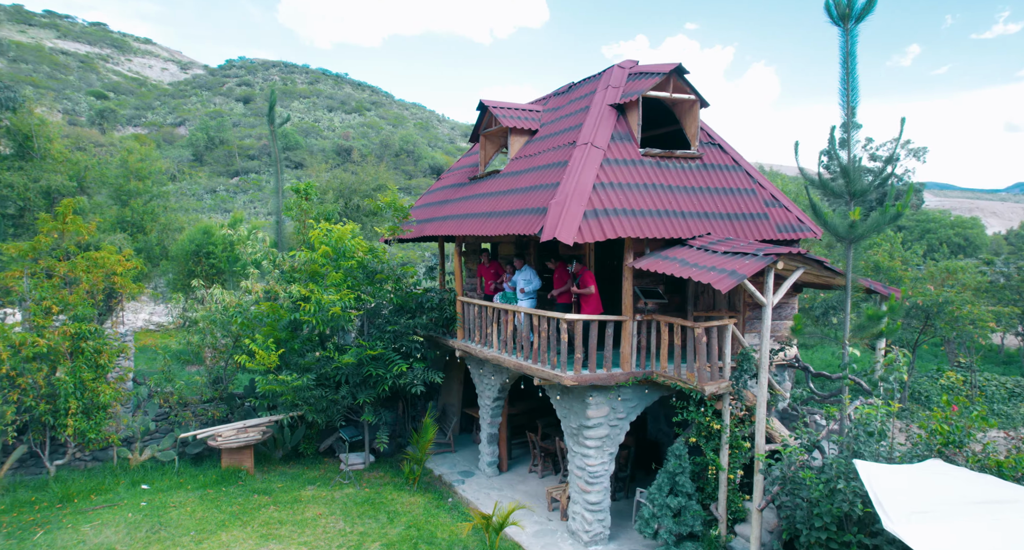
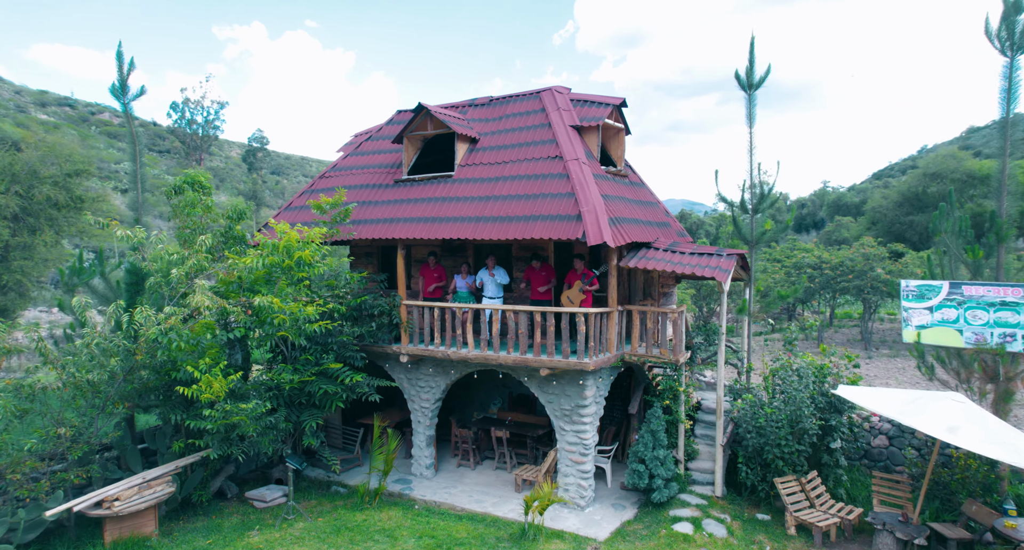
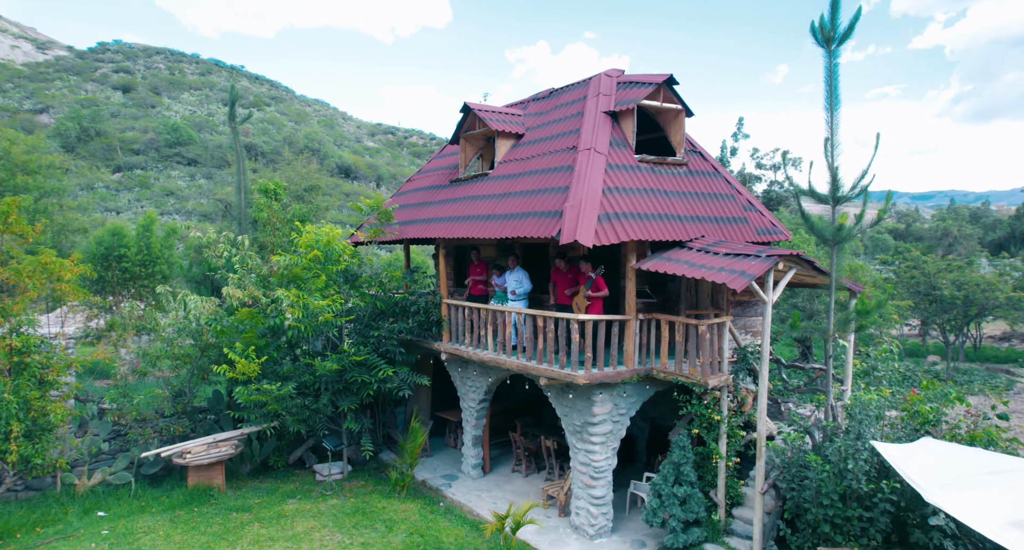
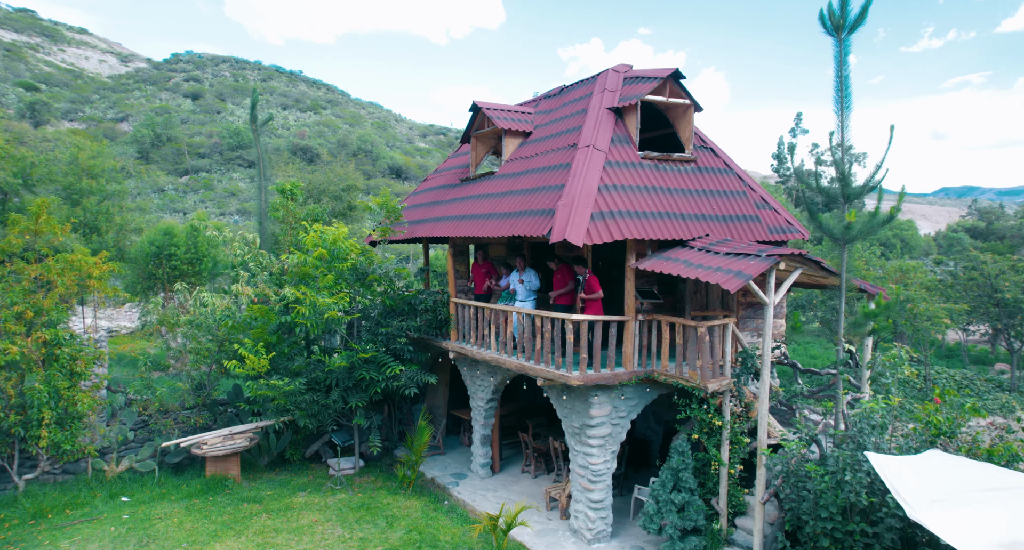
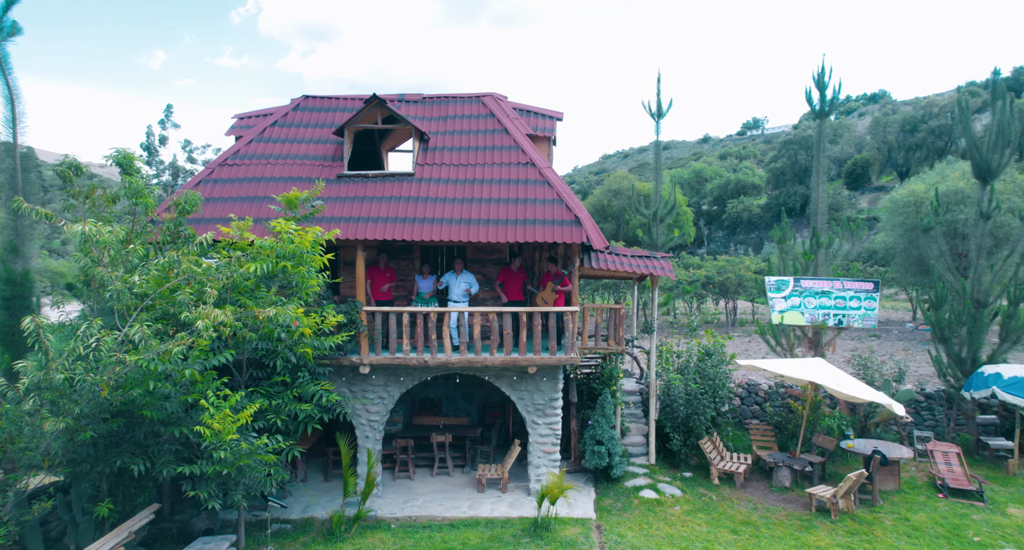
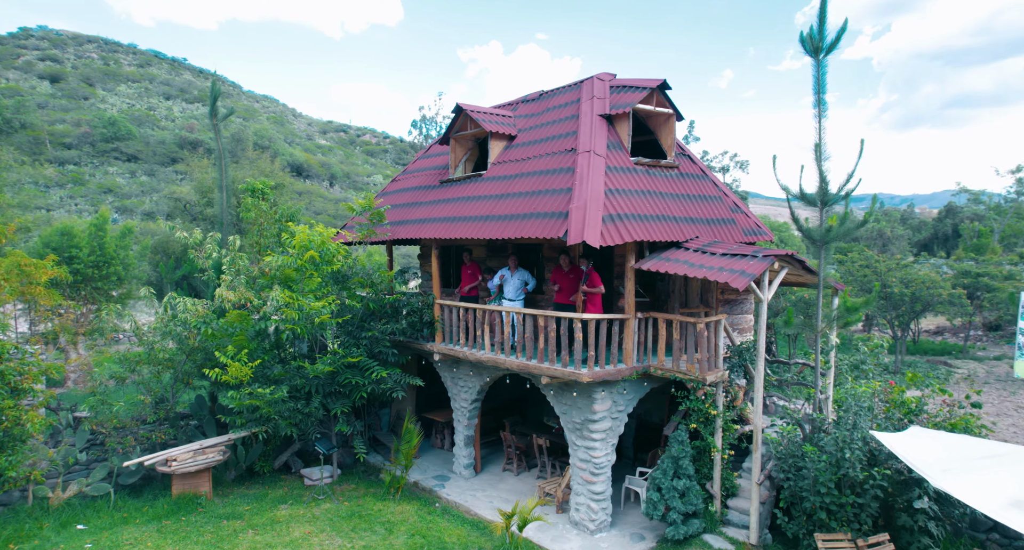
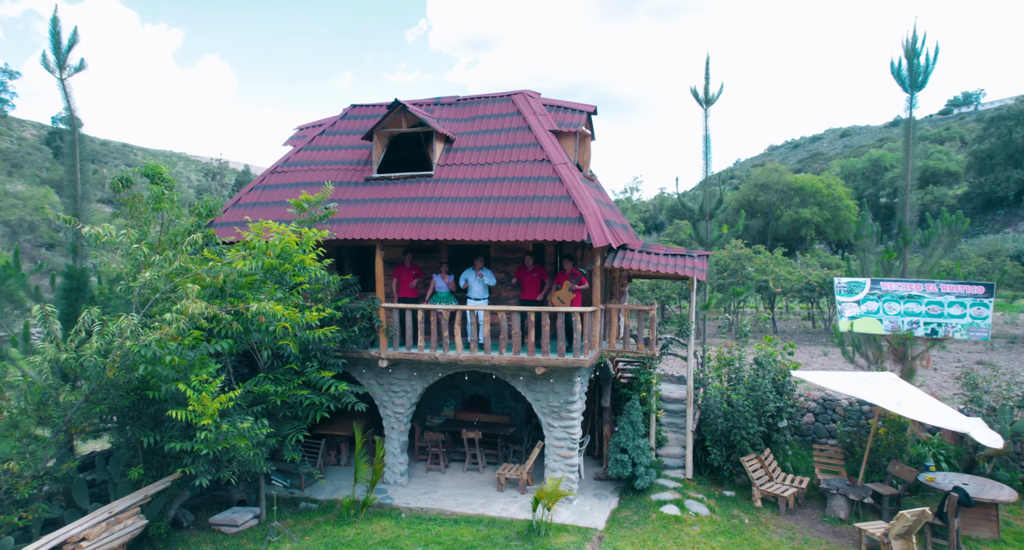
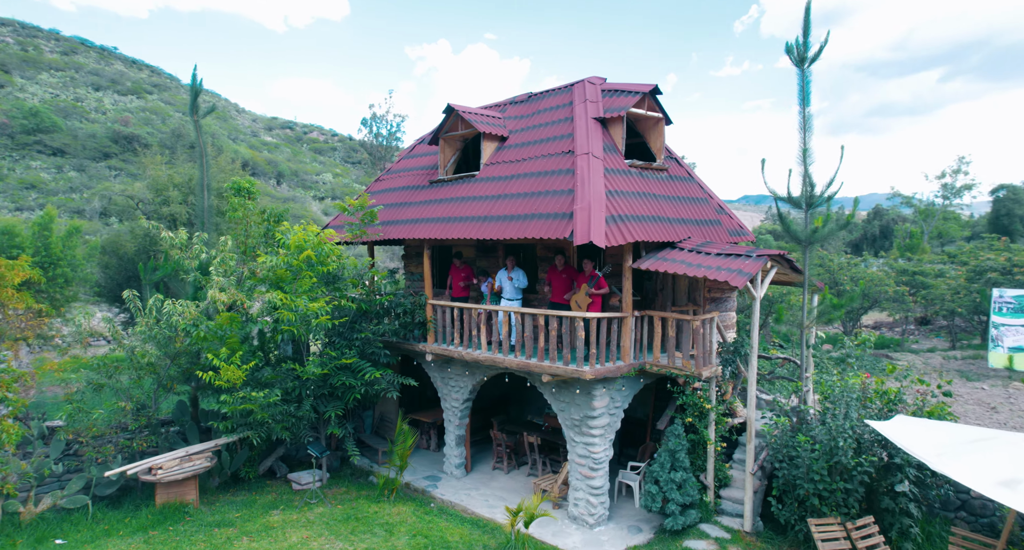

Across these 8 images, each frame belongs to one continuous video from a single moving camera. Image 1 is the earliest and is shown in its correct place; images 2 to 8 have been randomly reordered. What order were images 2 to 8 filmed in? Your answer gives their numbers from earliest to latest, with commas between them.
4, 3, 6, 8, 2, 7, 5
